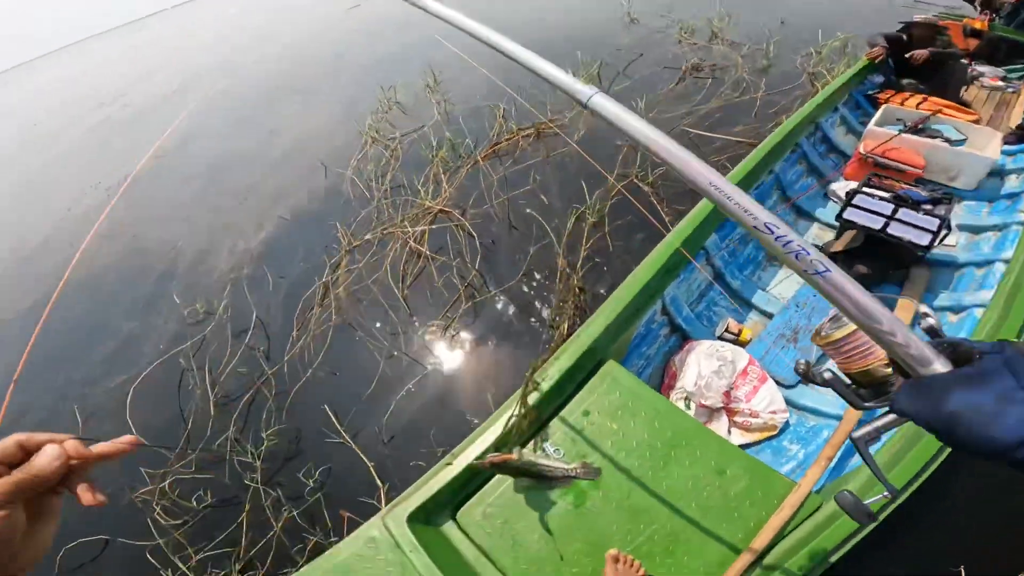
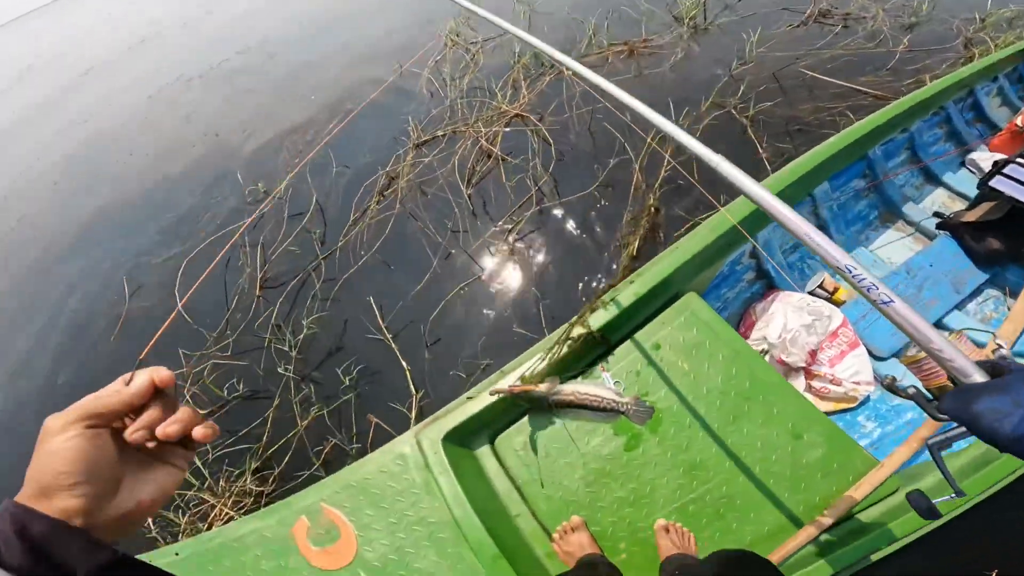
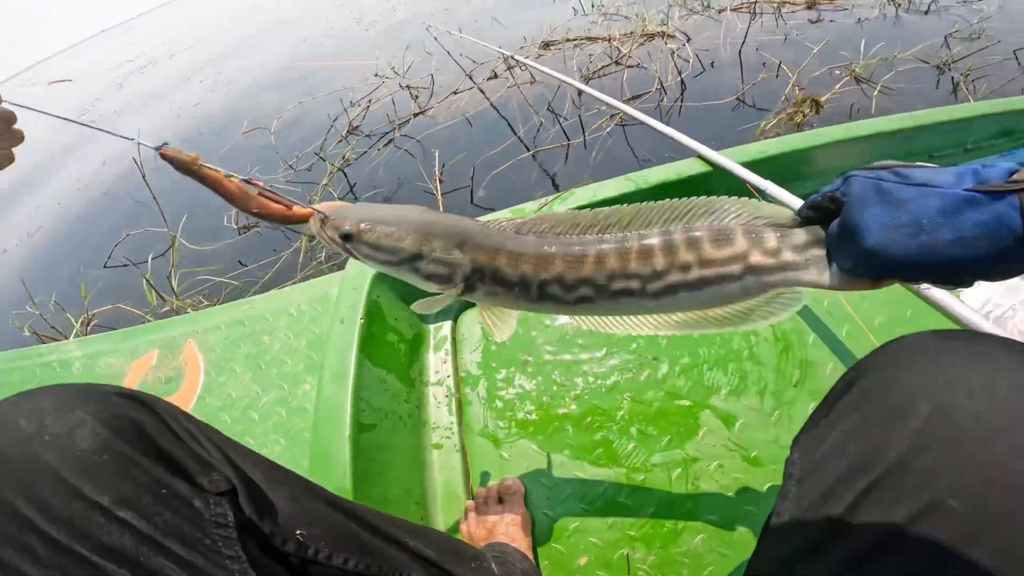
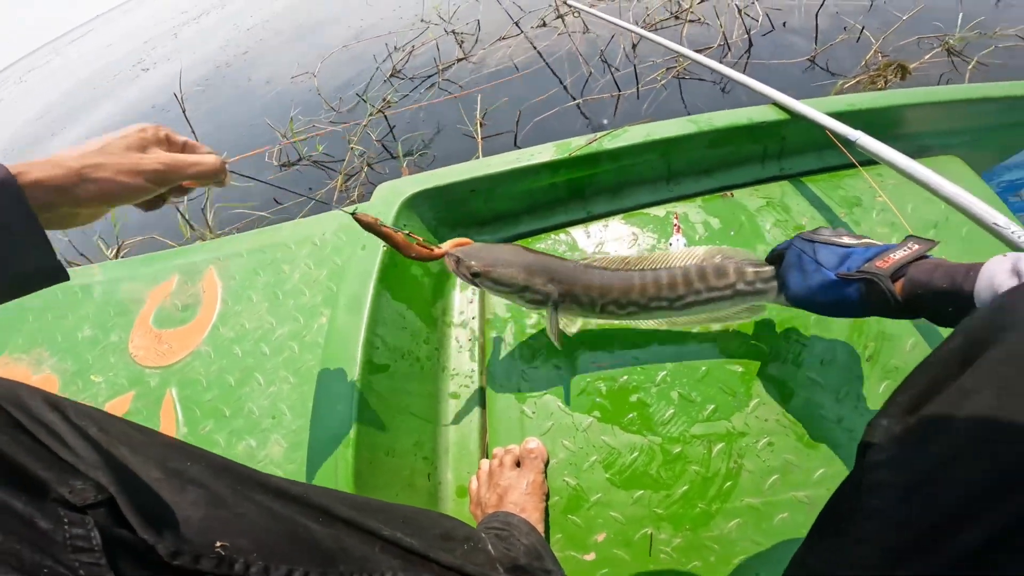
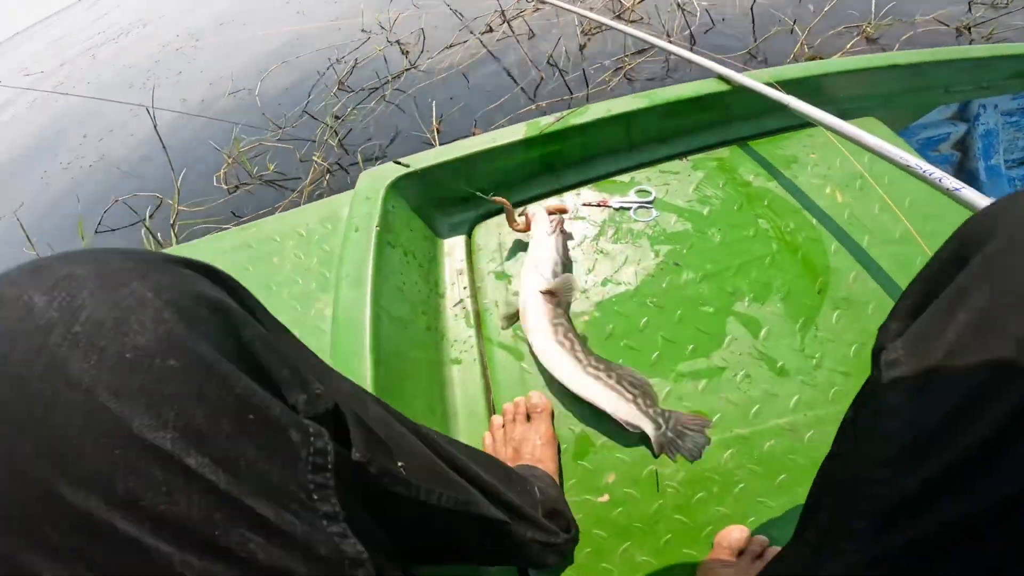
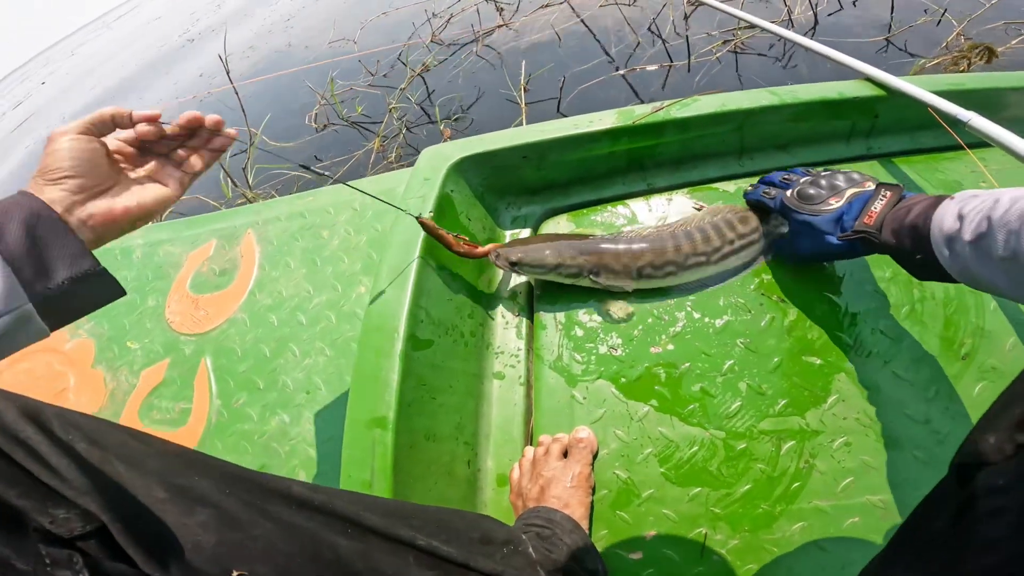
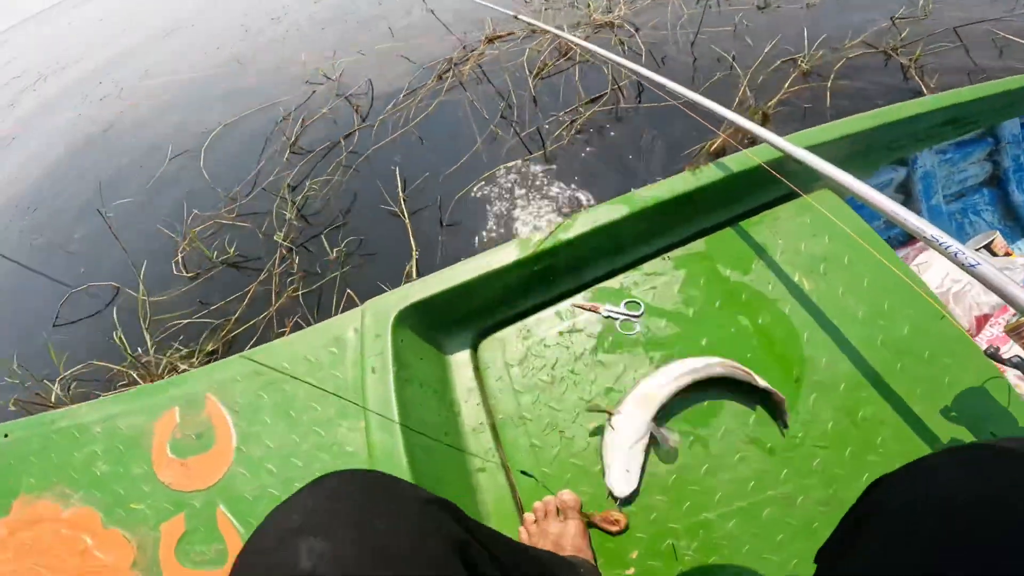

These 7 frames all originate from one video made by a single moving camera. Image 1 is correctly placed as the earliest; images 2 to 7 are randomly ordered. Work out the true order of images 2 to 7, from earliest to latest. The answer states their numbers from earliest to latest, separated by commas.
2, 7, 5, 6, 4, 3
